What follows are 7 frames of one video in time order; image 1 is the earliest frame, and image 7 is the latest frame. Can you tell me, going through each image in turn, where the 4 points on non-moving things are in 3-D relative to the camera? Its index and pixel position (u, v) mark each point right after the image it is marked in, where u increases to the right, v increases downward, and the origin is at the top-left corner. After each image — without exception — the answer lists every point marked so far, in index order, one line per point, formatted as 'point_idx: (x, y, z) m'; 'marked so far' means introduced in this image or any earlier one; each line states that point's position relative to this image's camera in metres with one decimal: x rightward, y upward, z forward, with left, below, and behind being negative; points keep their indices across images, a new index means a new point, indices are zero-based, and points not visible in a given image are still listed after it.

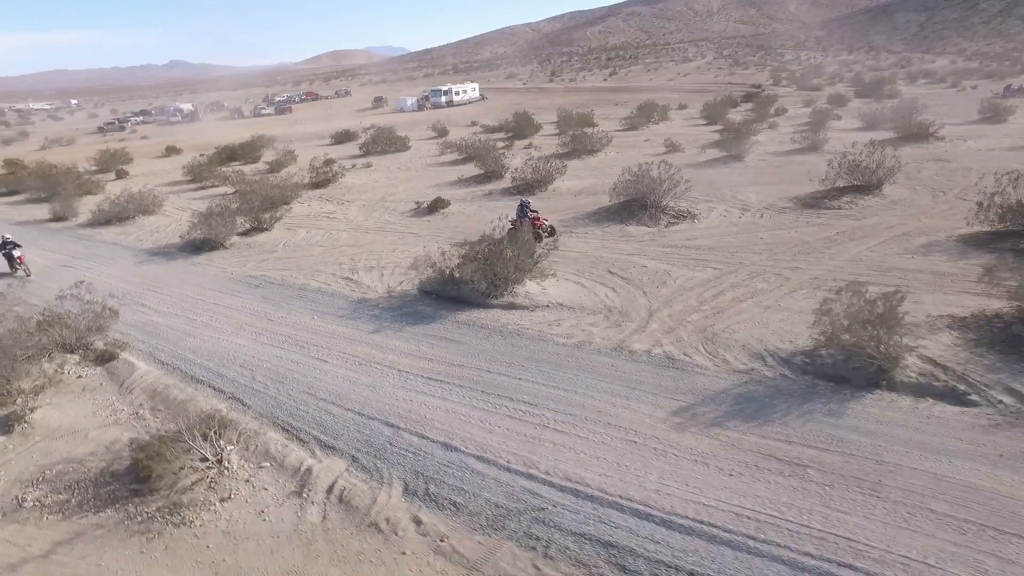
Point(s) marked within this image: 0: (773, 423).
0: (+3.2, -1.7, +7.5) m
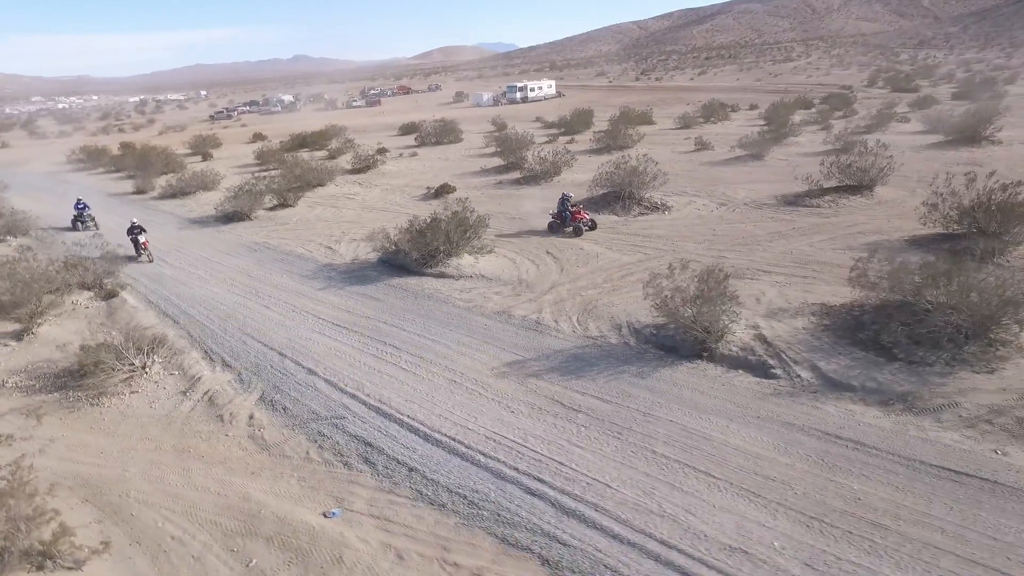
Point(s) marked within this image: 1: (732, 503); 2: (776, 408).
0: (+0.9, -1.3, +8.6) m
1: (+2.1, -2.2, +6.1) m
2: (+3.2, -1.5, +7.5) m
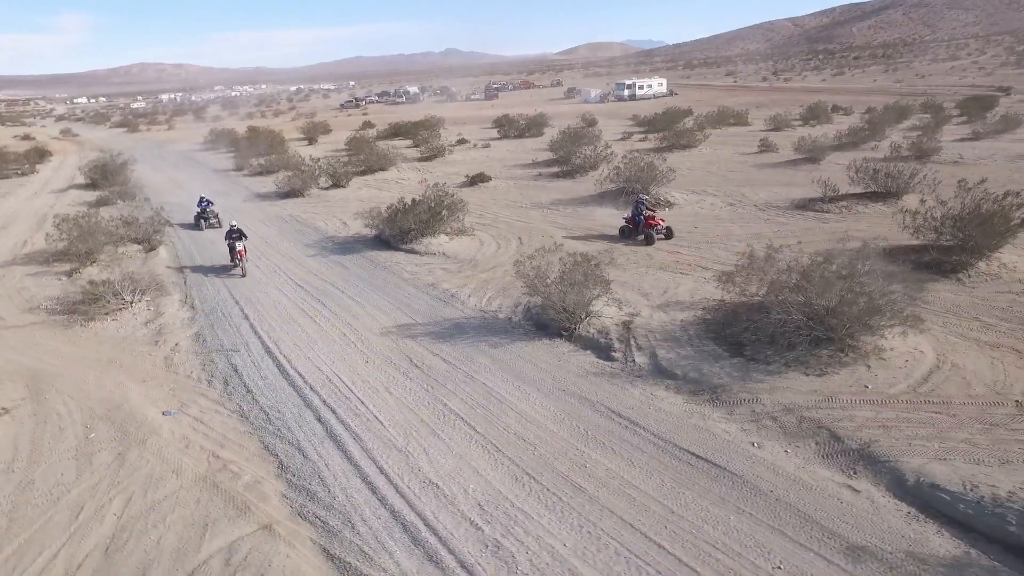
0: (-1.1, -0.9, +9.6) m
1: (-0.5, -1.8, +6.9) m
2: (+0.9, -1.3, +8.1) m
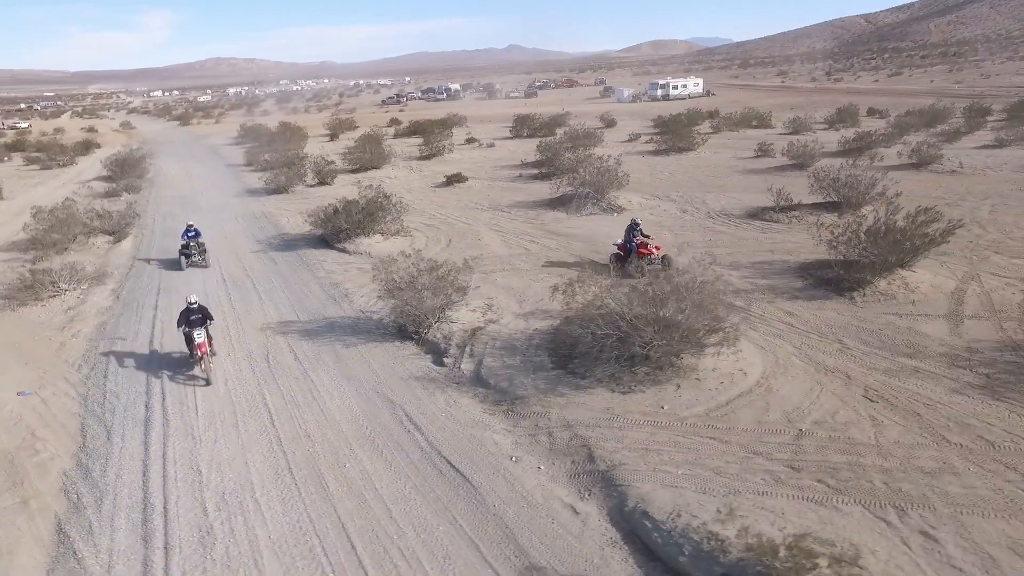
0: (-3.3, -0.9, +10.0) m
1: (-3.1, -1.9, +7.3) m
2: (-1.5, -1.4, +8.3) m
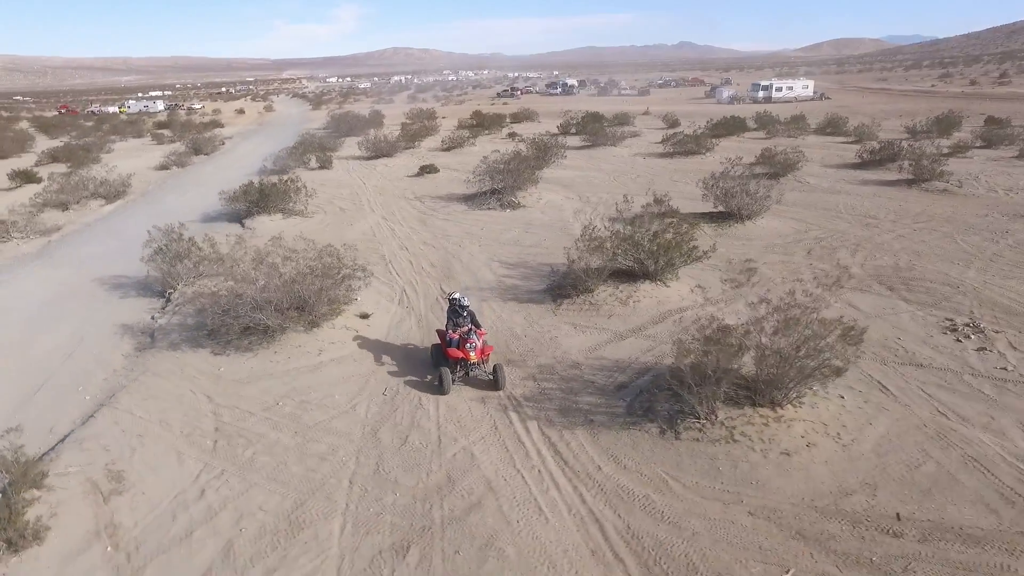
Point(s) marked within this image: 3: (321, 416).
0: (-8.1, -0.1, +12.0) m
1: (-8.6, -1.1, +9.4) m
2: (-6.8, -0.7, +10.0) m
3: (-2.2, -1.5, +6.8) m
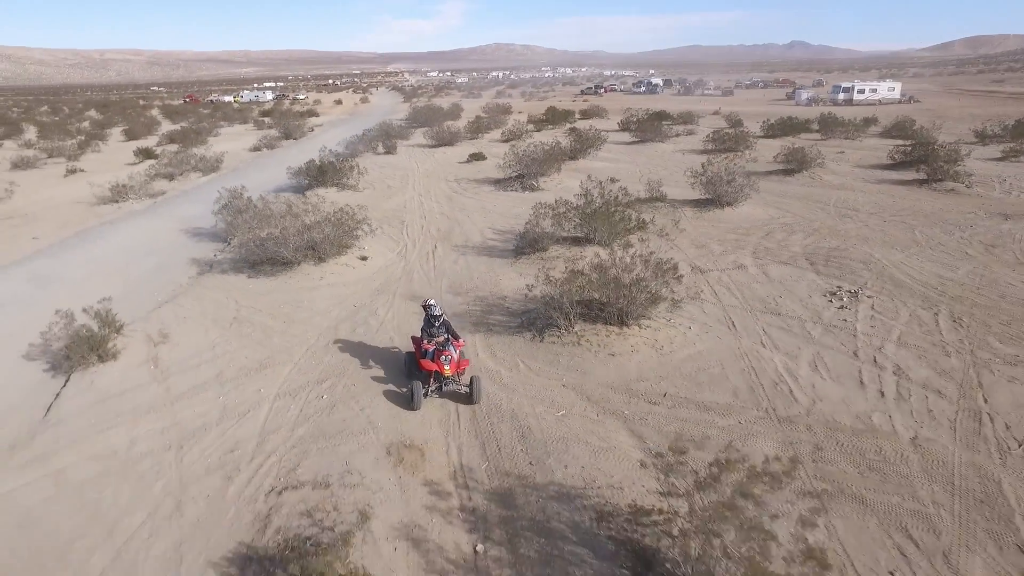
0: (-8.3, +1.3, +15.5) m
1: (-9.3, +0.4, +13.0) m
2: (-7.3, +0.6, +13.3) m
3: (-3.3, -0.4, +9.6) m
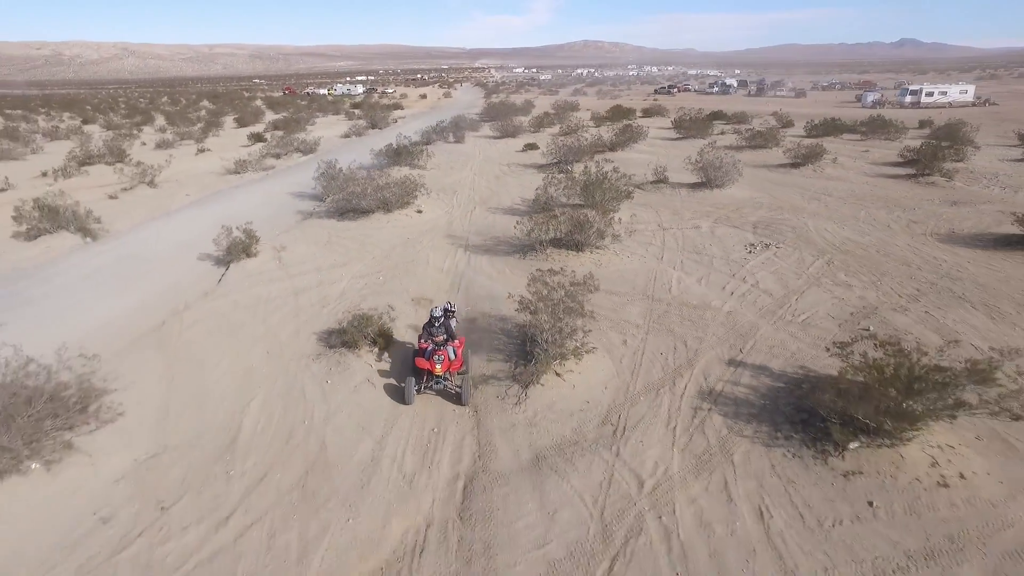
0: (-7.4, +3.1, +20.6) m
1: (-8.7, +2.2, +18.2) m
2: (-6.8, +2.3, +18.3) m
3: (-3.2, +1.1, +14.1) m
